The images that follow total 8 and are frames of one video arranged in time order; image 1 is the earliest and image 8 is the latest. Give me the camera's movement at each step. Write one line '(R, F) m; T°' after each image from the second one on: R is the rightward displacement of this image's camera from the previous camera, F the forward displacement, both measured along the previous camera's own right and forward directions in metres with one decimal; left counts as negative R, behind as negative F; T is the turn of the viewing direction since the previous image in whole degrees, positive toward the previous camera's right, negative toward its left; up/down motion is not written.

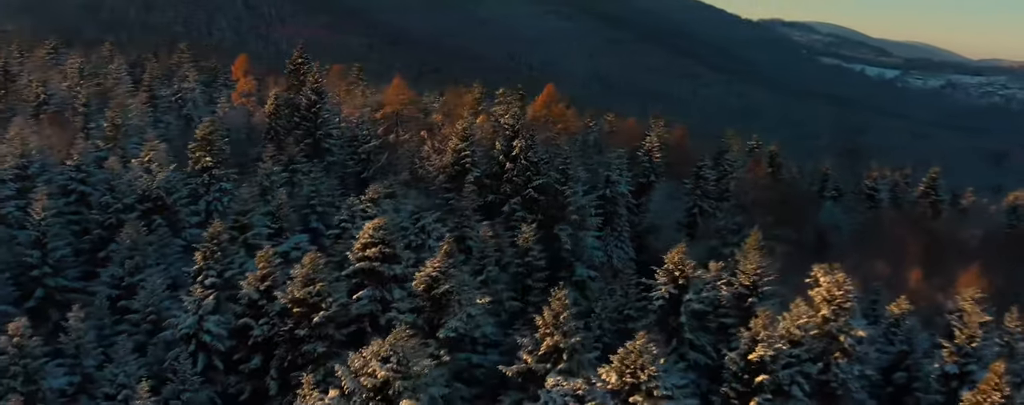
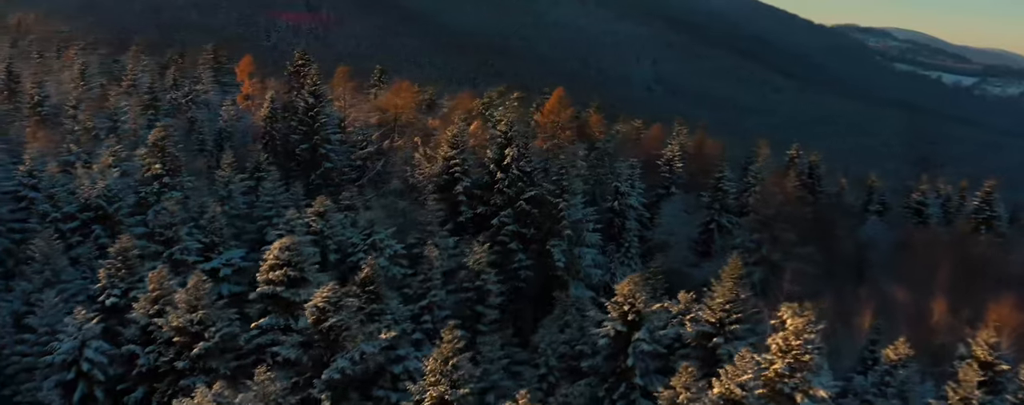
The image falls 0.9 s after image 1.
(+3.5, +3.7) m; -4°
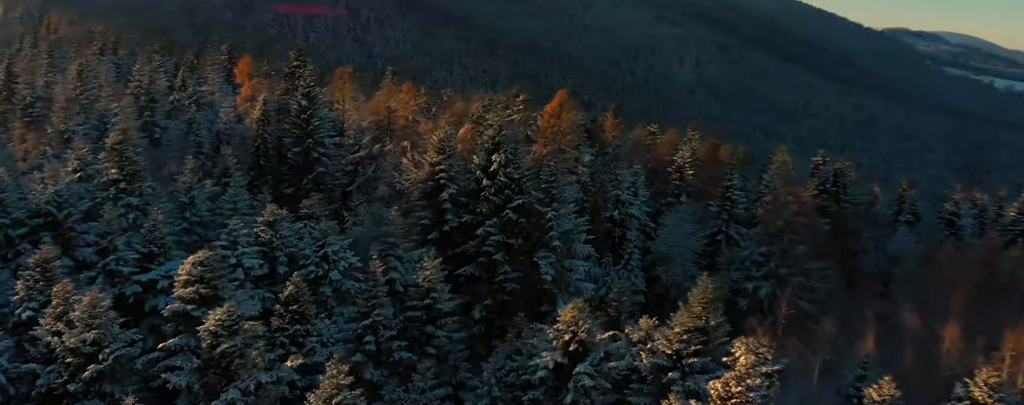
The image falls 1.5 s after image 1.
(+2.5, +2.5) m; -3°
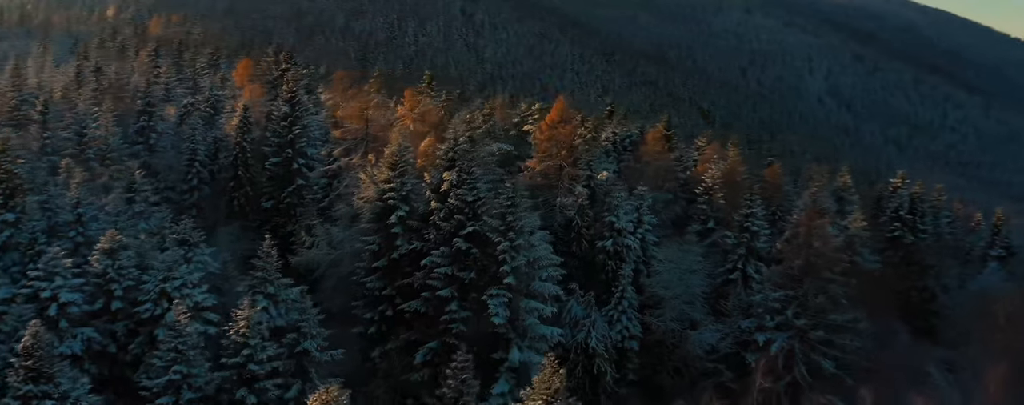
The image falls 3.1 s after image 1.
(+6.2, +6.3) m; -8°
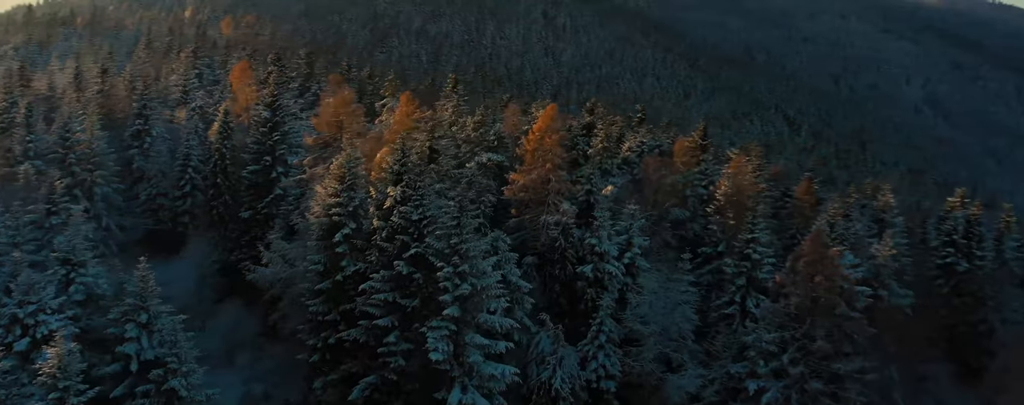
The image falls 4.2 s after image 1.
(+4.3, +4.1) m; -6°
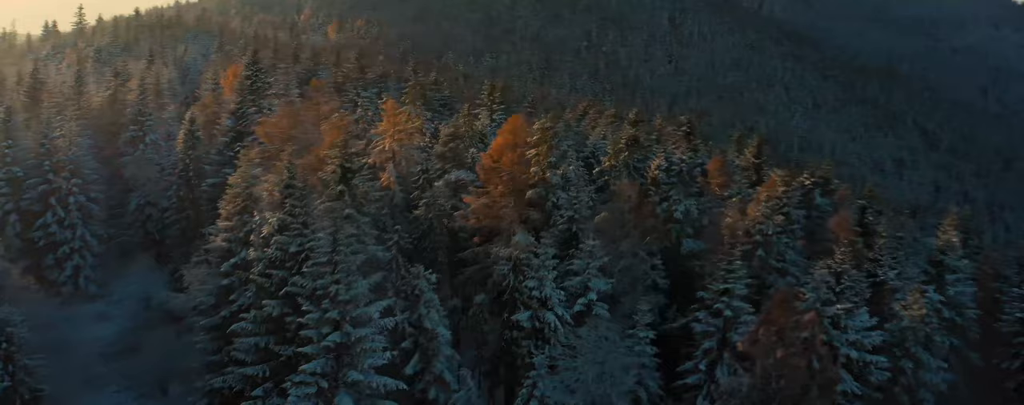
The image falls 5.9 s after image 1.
(+6.1, +6.0) m; -8°
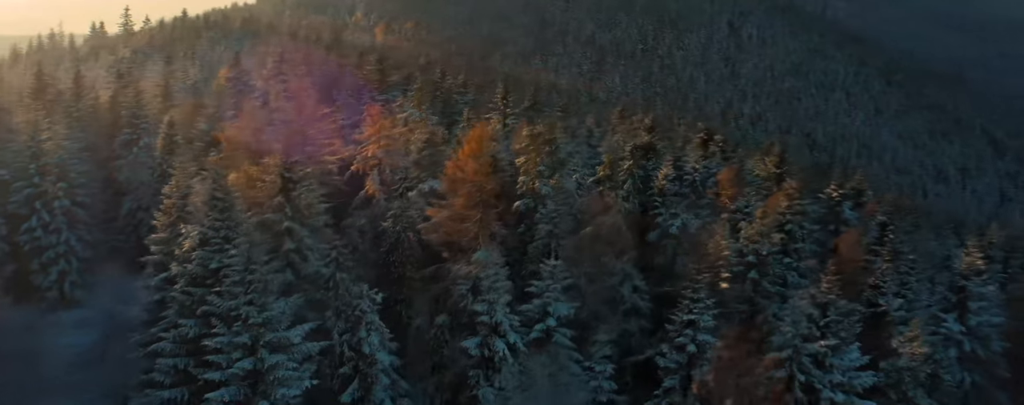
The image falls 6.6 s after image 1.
(+2.9, +2.6) m; -4°
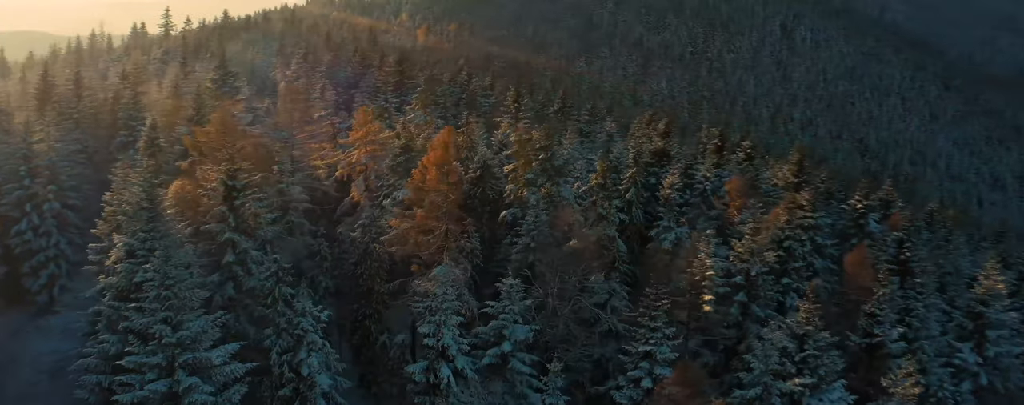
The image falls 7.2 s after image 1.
(+2.4, +2.1) m; -3°
